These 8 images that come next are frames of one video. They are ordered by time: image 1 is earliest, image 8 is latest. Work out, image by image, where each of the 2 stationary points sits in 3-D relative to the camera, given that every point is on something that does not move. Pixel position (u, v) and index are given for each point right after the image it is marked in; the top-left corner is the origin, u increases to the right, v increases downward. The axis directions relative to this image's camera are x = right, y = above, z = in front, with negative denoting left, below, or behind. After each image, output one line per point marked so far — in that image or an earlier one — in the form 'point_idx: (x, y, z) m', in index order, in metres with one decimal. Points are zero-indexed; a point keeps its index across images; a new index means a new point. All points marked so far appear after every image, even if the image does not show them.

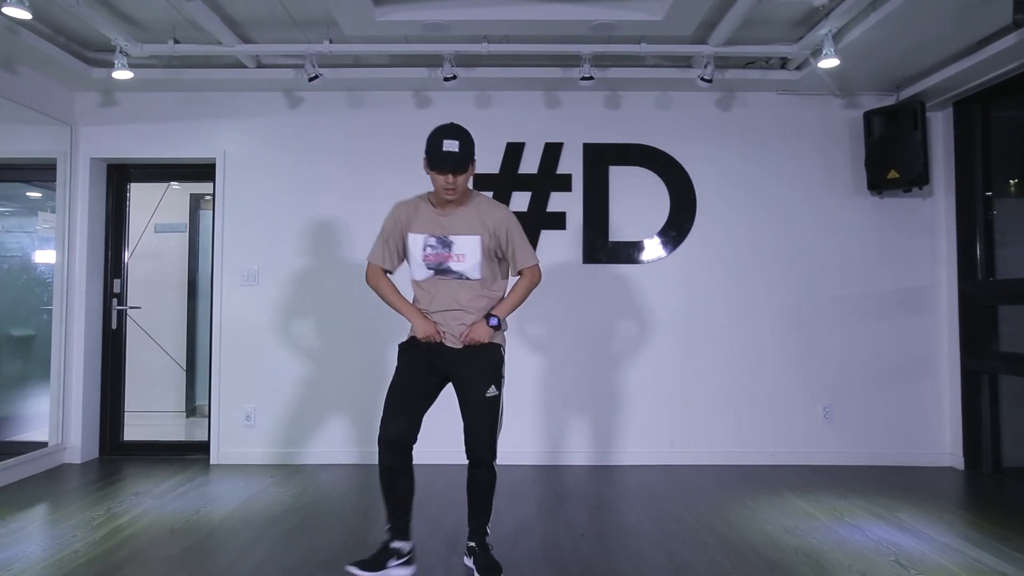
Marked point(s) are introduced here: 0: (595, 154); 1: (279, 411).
0: (+0.5, +0.8, +3.4) m
1: (-1.5, -0.8, +3.5) m
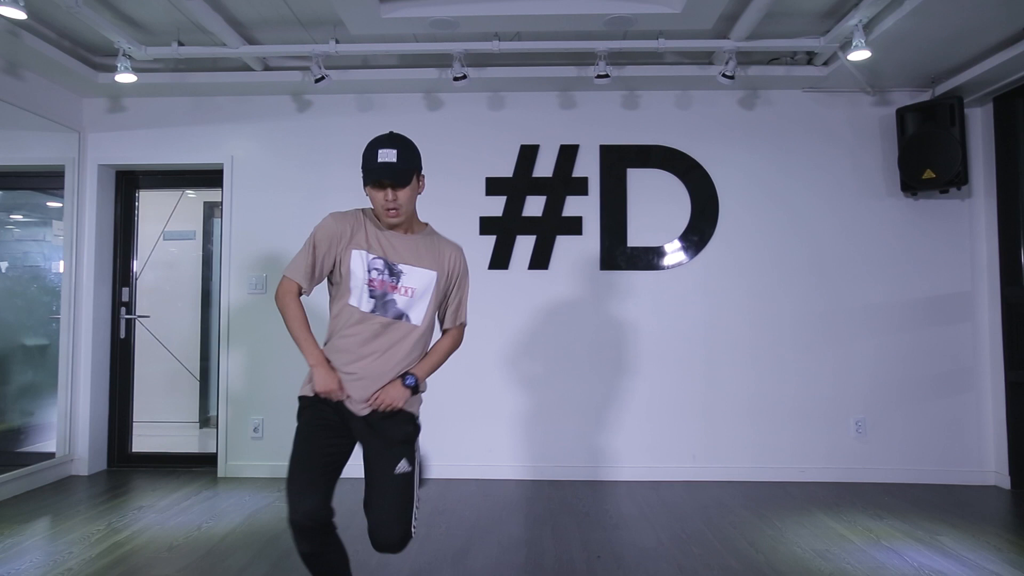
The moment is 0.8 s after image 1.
0: (+0.6, +0.8, +3.3) m
1: (-1.4, -0.8, +3.4) m
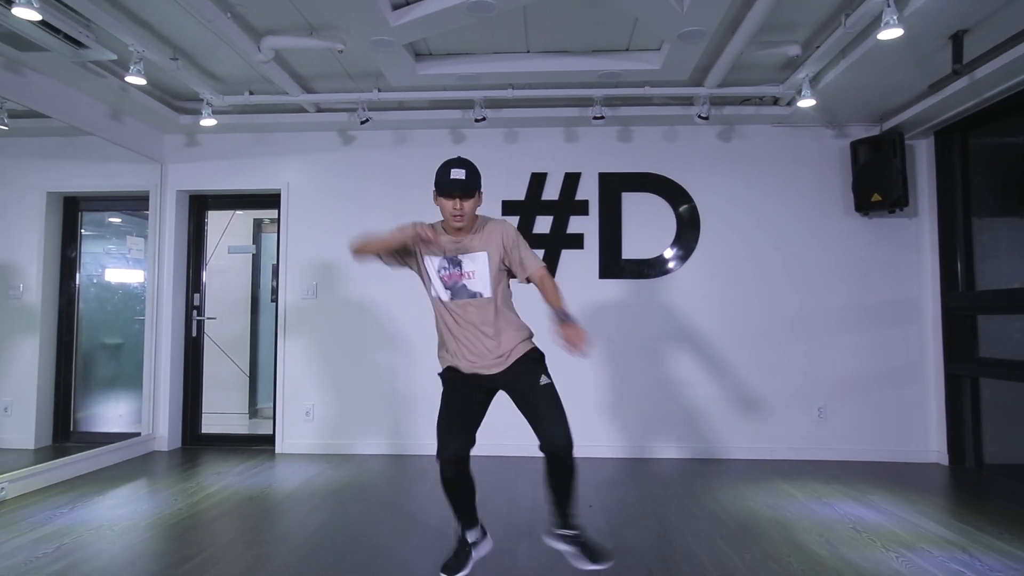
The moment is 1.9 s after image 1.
0: (+0.7, +0.7, +3.9) m
1: (-1.3, -0.9, +4.0) m
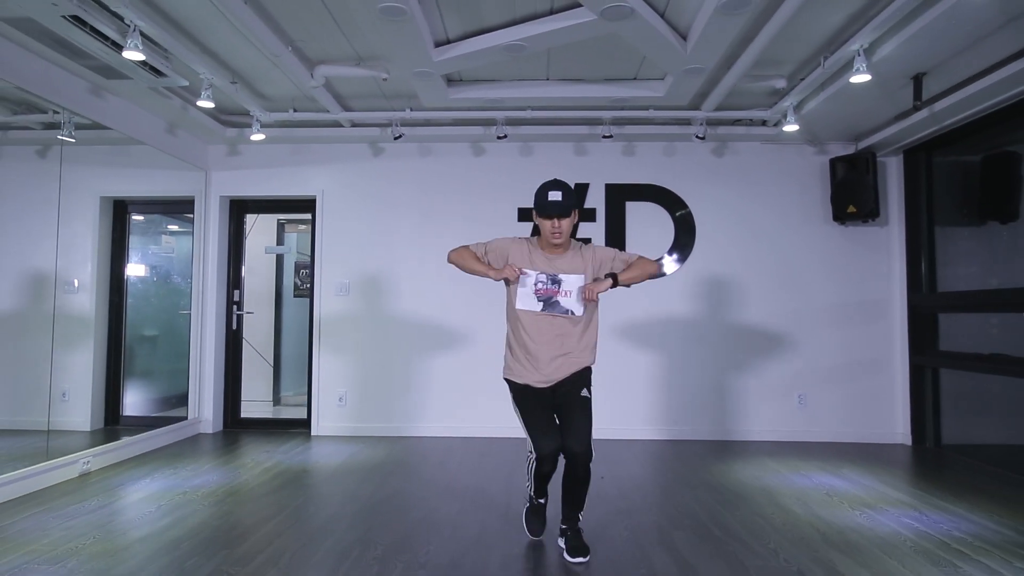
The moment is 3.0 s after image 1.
0: (+0.8, +0.8, +4.3) m
1: (-1.2, -0.9, +4.4) m
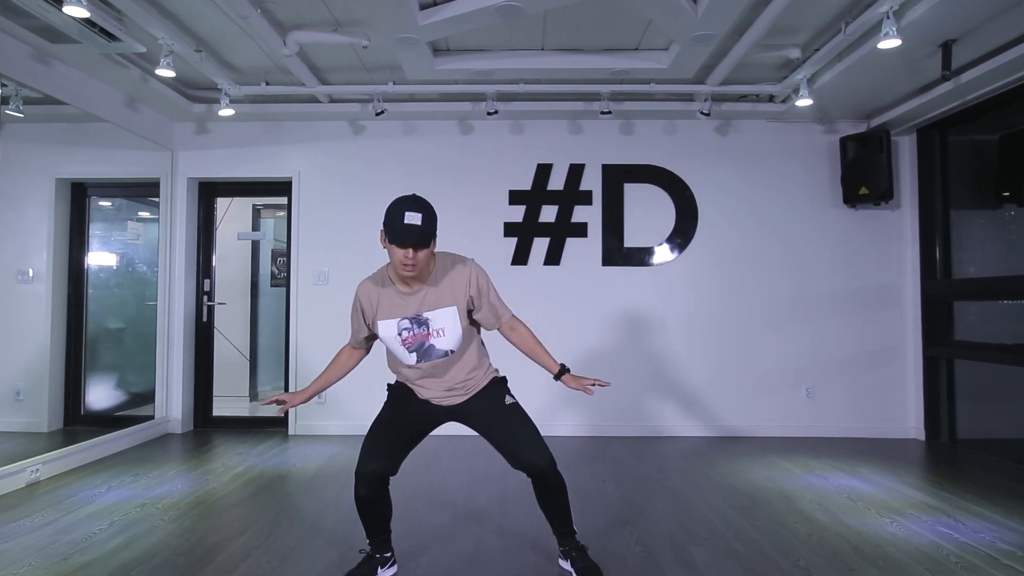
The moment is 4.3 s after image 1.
0: (+0.7, +0.8, +4.0) m
1: (-1.2, -0.8, +4.1) m
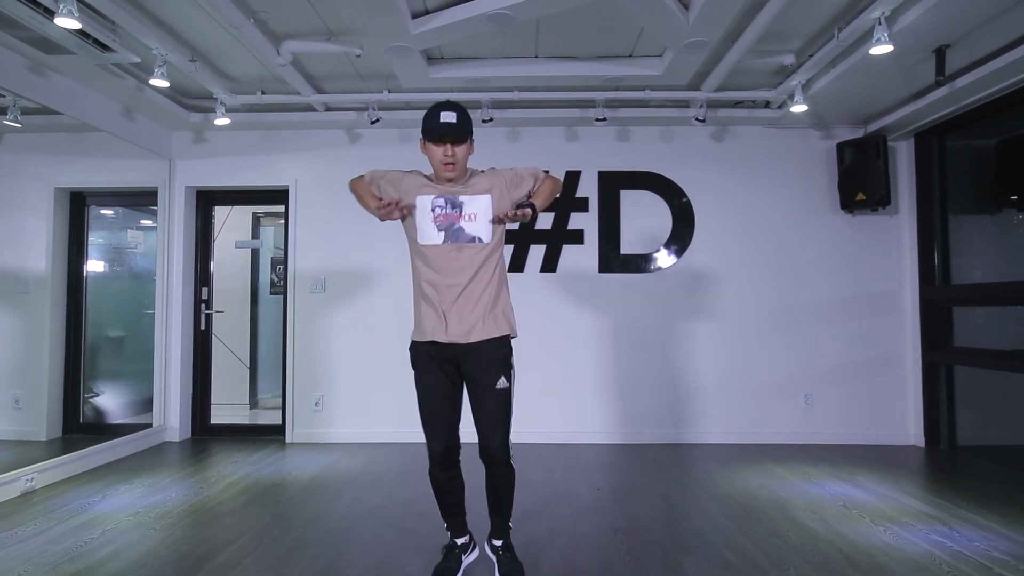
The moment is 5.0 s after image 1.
0: (+0.7, +0.8, +4.0) m
1: (-1.3, -0.8, +4.1) m
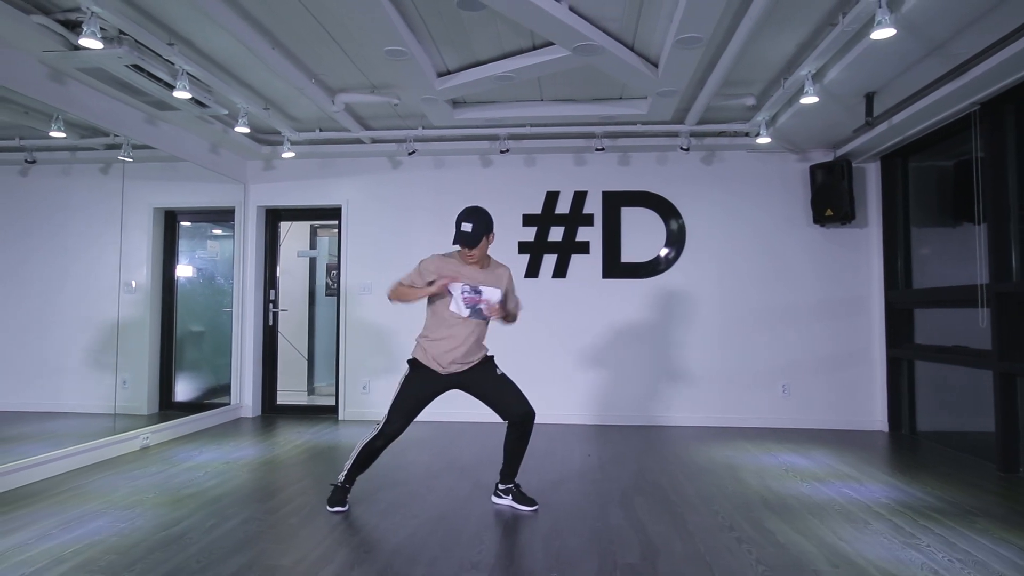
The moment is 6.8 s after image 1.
0: (+0.8, +0.8, +4.7) m
1: (-1.1, -0.8, +4.9) m
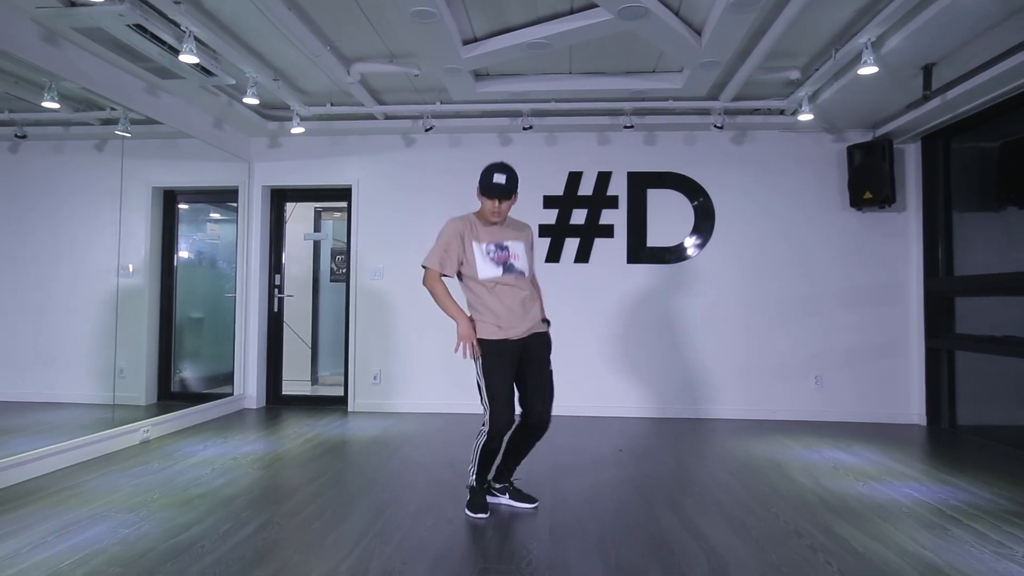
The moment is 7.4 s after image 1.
0: (+1.0, +0.9, +4.5) m
1: (-1.0, -0.7, +4.7) m
